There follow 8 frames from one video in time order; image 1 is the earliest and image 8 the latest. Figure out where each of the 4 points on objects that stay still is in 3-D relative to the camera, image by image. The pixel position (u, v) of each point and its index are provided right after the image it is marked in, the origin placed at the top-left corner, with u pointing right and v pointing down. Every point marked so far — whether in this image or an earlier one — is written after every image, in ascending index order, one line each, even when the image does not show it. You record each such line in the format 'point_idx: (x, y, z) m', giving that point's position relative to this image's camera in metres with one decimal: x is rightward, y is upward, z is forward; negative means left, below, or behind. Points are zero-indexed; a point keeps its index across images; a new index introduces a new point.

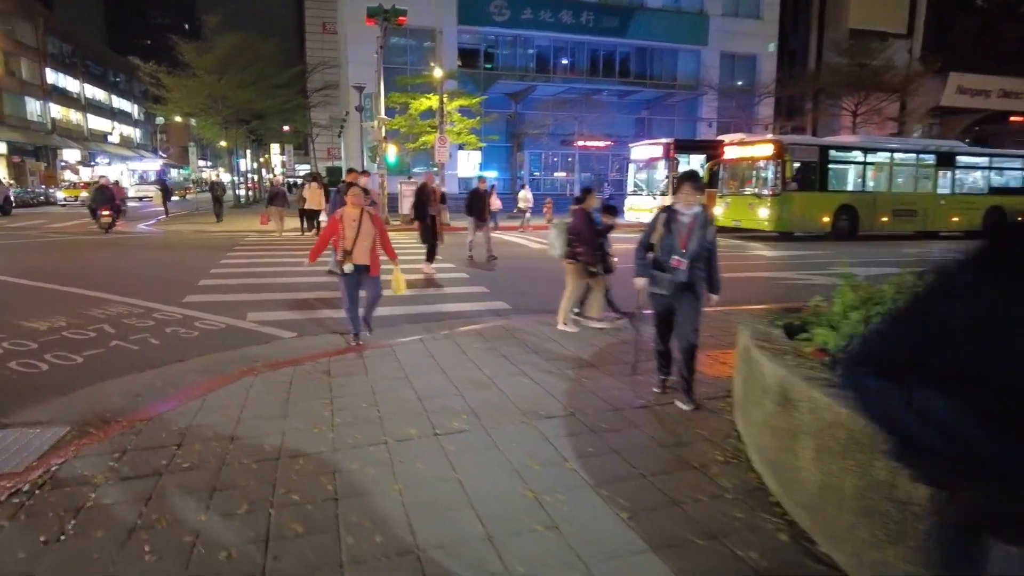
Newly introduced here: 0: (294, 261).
0: (-5.3, +0.7, +15.9) m
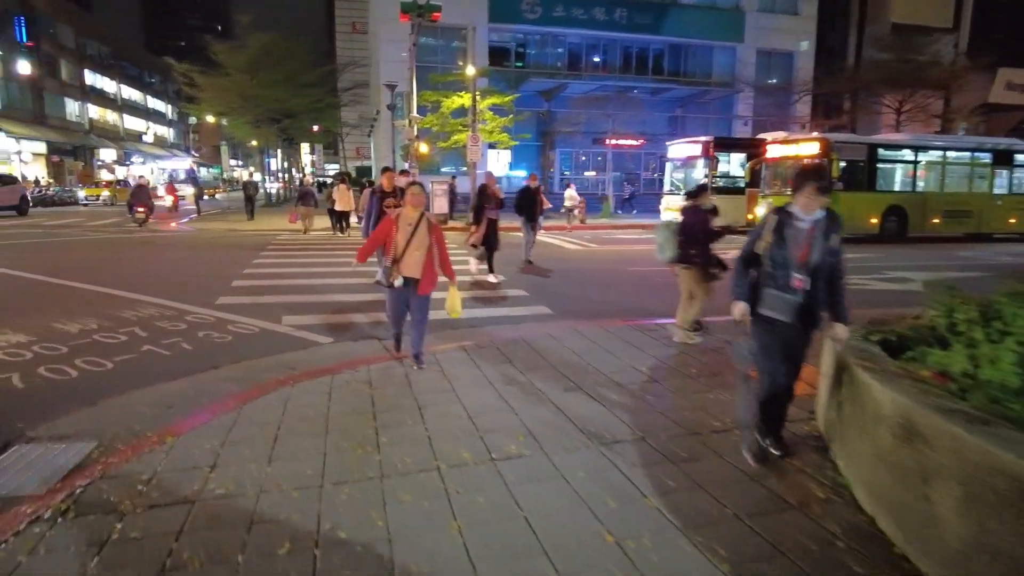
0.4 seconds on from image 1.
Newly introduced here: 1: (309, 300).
0: (-4.5, +0.6, +15.6) m
1: (-3.1, -0.2, +10.0) m
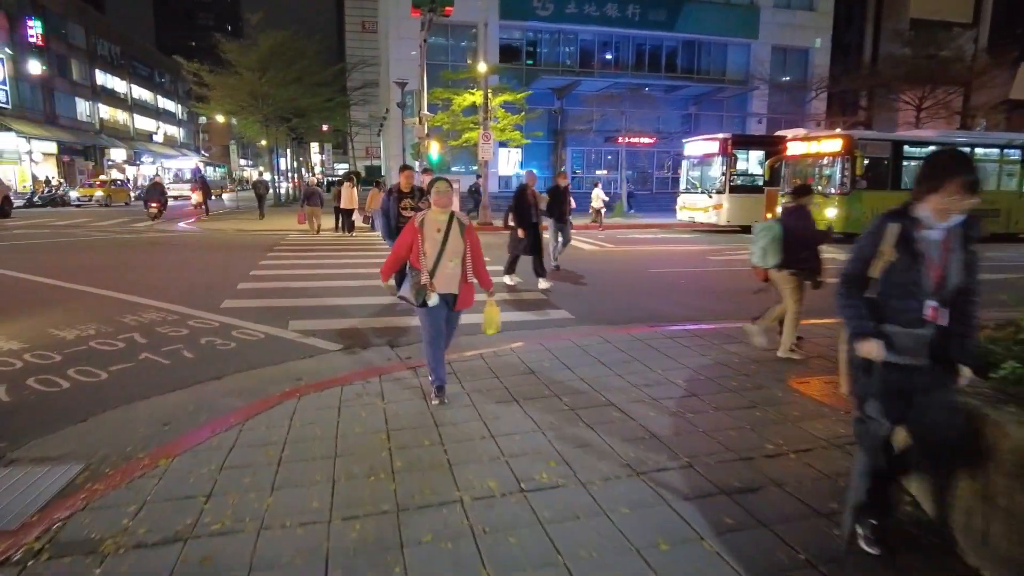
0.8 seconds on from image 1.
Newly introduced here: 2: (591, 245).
0: (-4.1, +0.6, +15.2) m
1: (-2.8, -0.2, +9.6) m
2: (+2.3, +1.2, +18.8) m
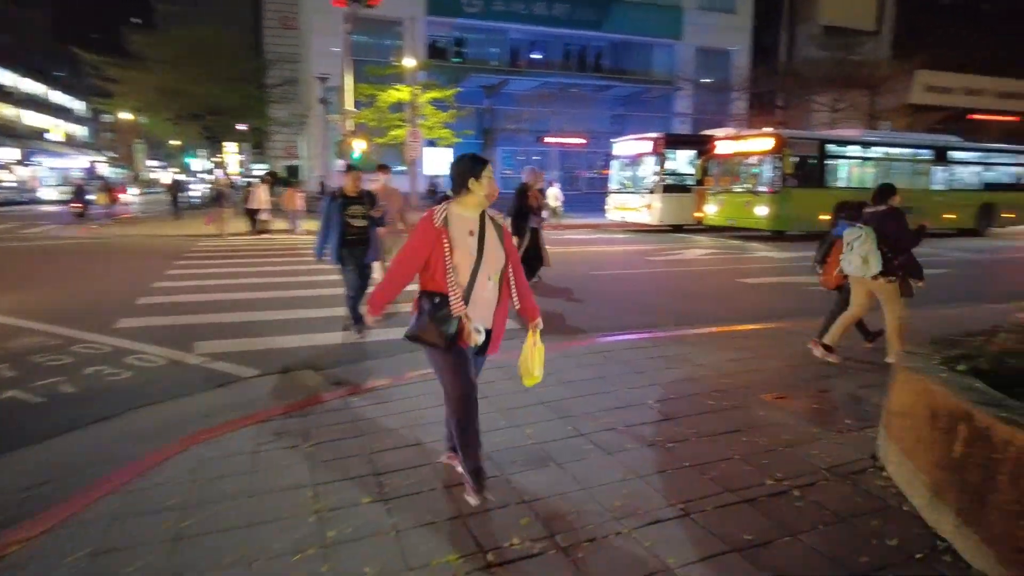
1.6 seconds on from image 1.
0: (-5.5, +0.4, +13.9) m
1: (-3.6, -0.4, +8.4) m
2: (+0.4, +1.2, +18.2) m
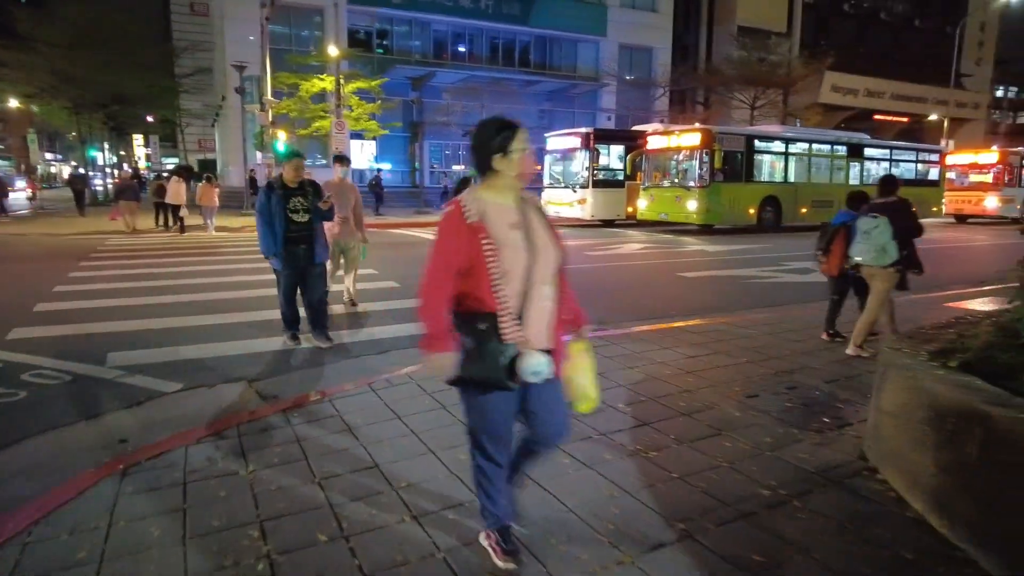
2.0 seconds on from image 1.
0: (-6.7, +0.3, +12.8) m
1: (-4.2, -0.5, +7.6) m
2: (-1.3, +1.2, +17.7) m
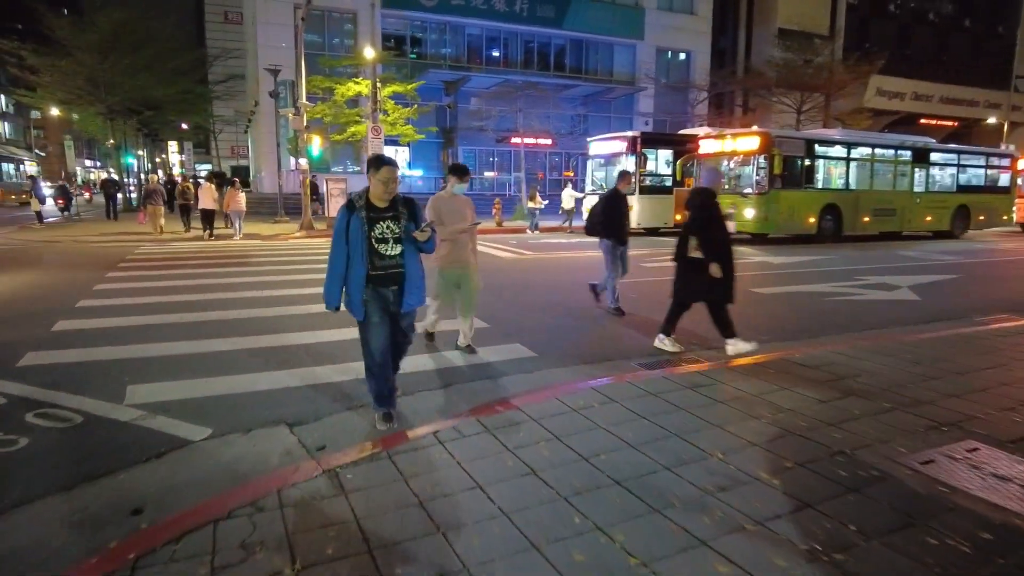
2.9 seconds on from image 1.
0: (-5.8, +0.1, +12.0) m
1: (-3.5, -0.7, +6.7) m
2: (-0.2, +0.9, +16.7) m
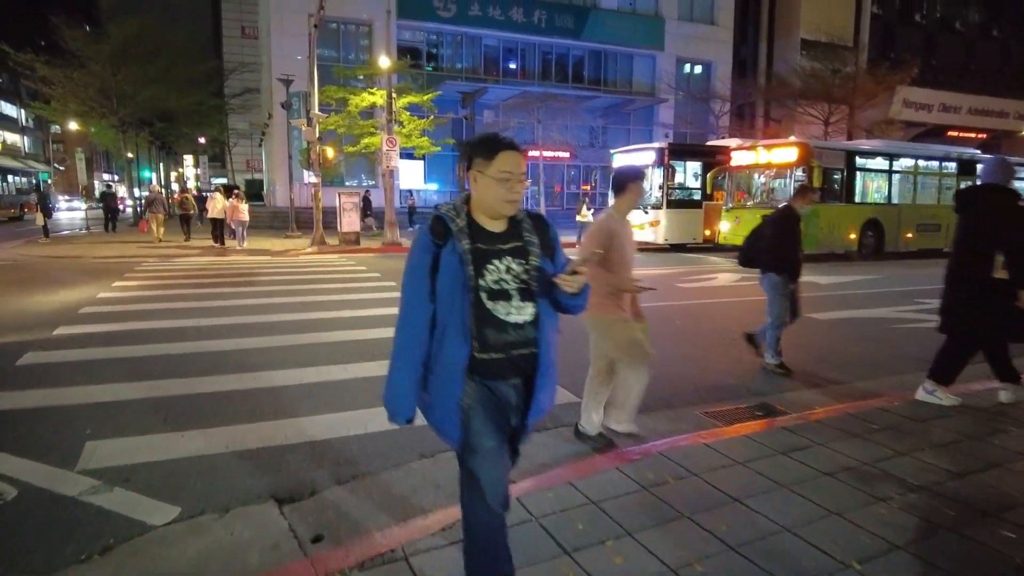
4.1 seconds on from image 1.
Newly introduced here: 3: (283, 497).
0: (-5.3, -0.3, +11.1) m
1: (-3.1, -0.9, +5.7) m
2: (+0.4, +0.4, +15.7) m
3: (-1.4, -1.2, +3.9) m
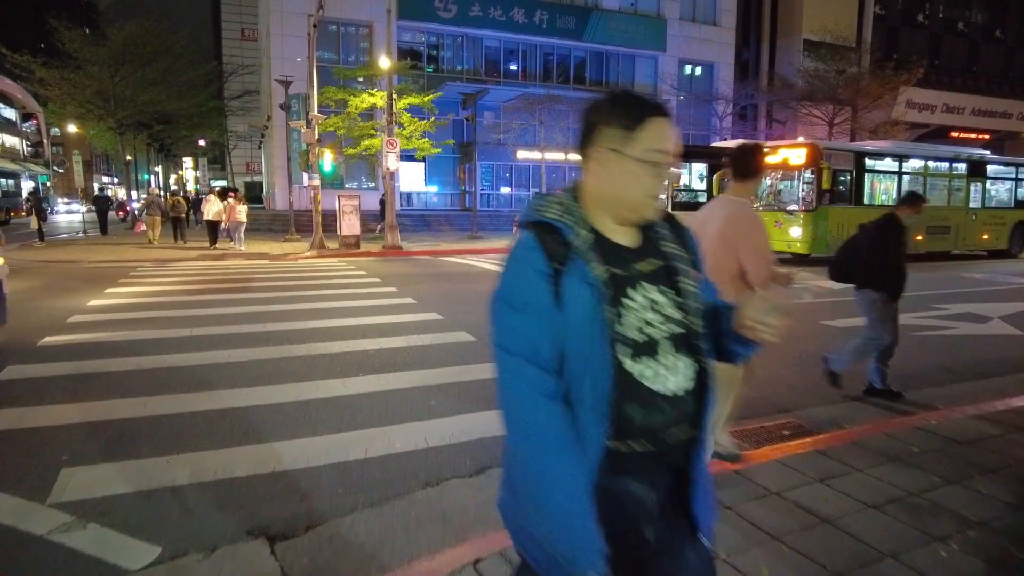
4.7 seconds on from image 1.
0: (-5.2, -0.4, +10.7) m
1: (-3.0, -1.0, +5.3) m
2: (+0.5, +0.3, +15.3) m
3: (-1.3, -1.3, +3.6) m
